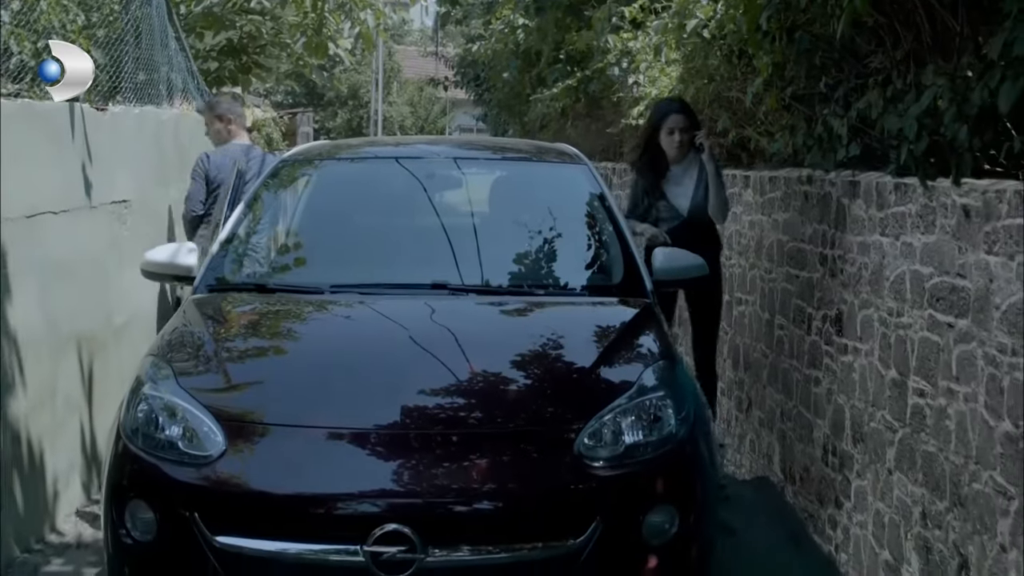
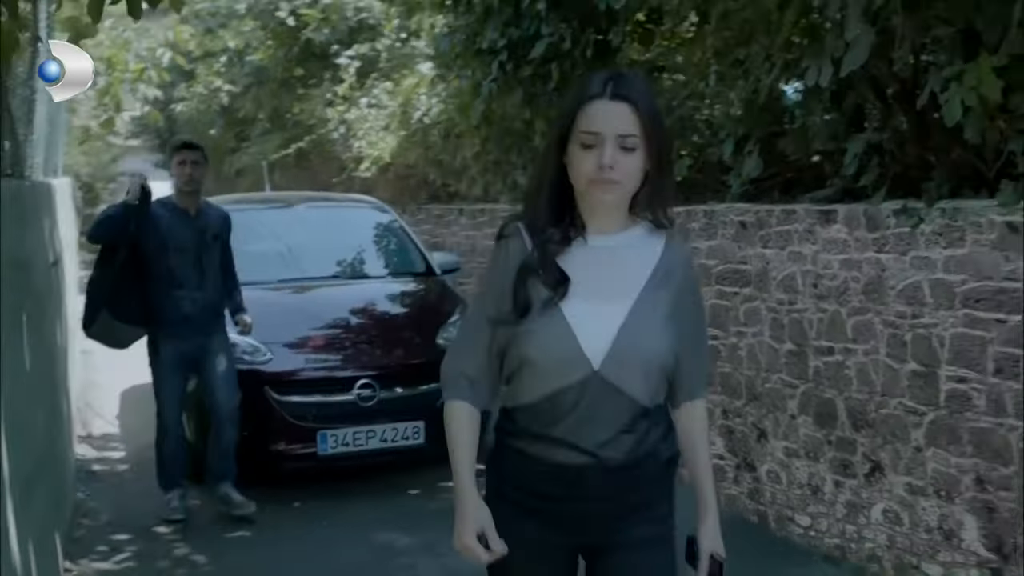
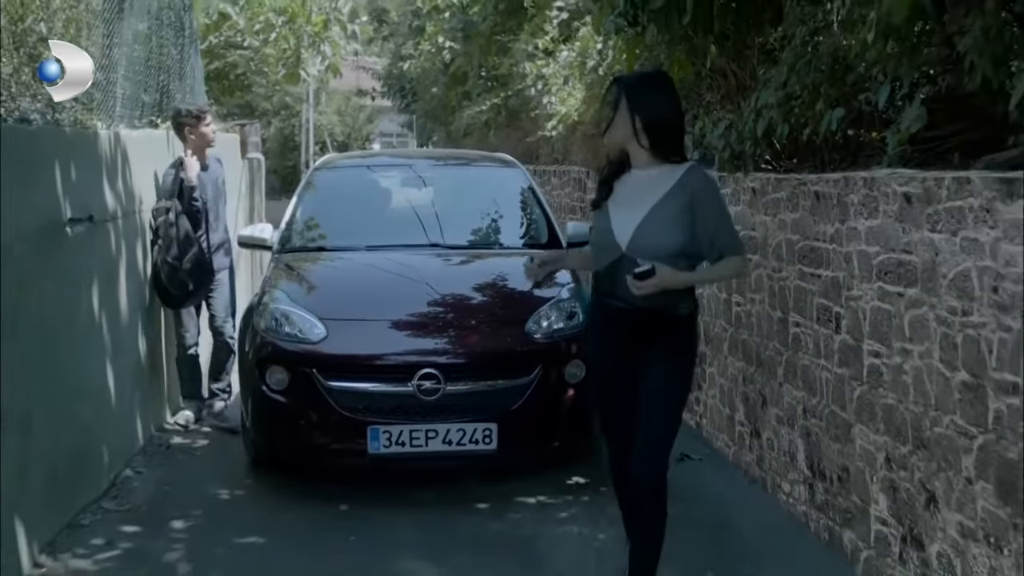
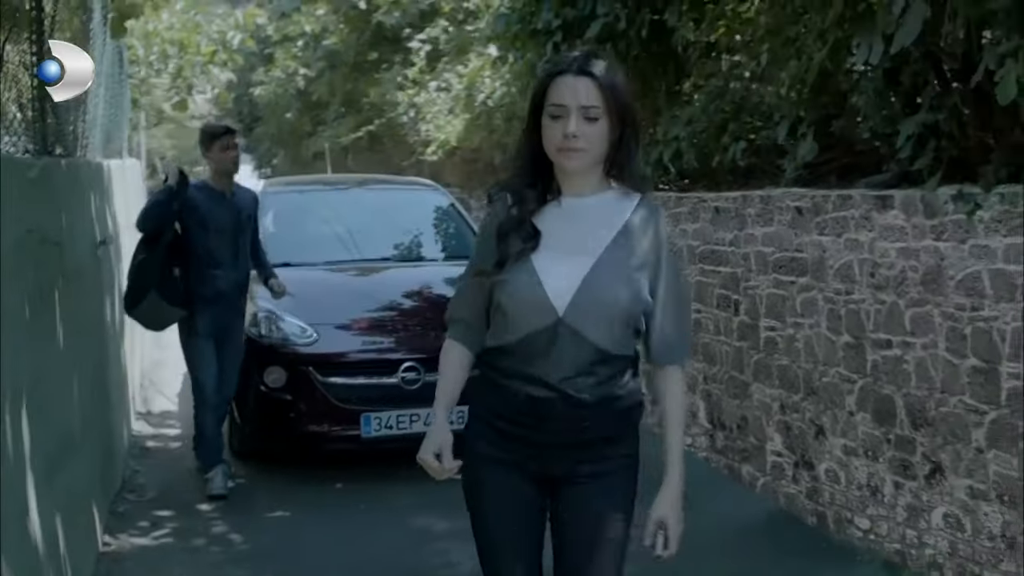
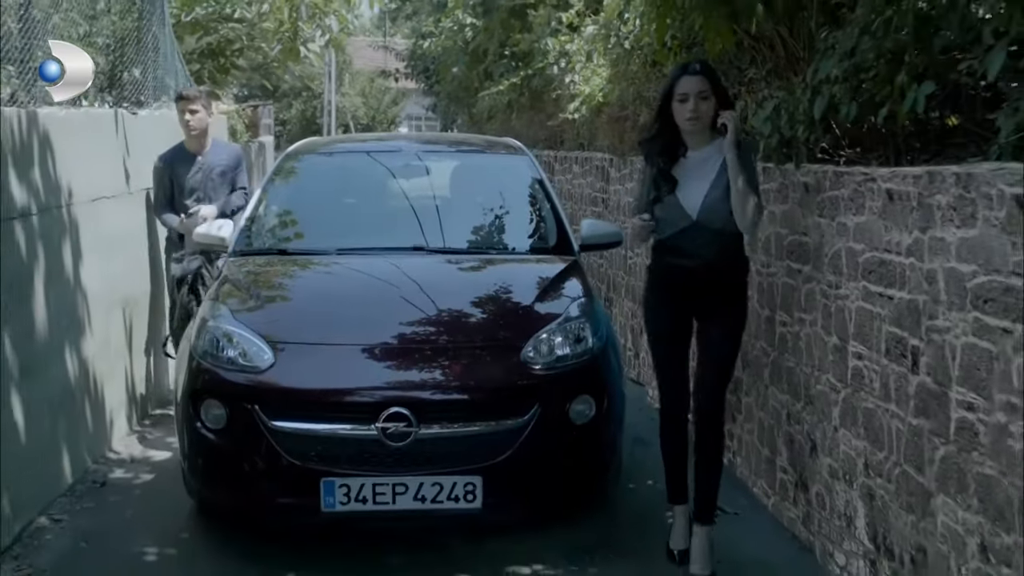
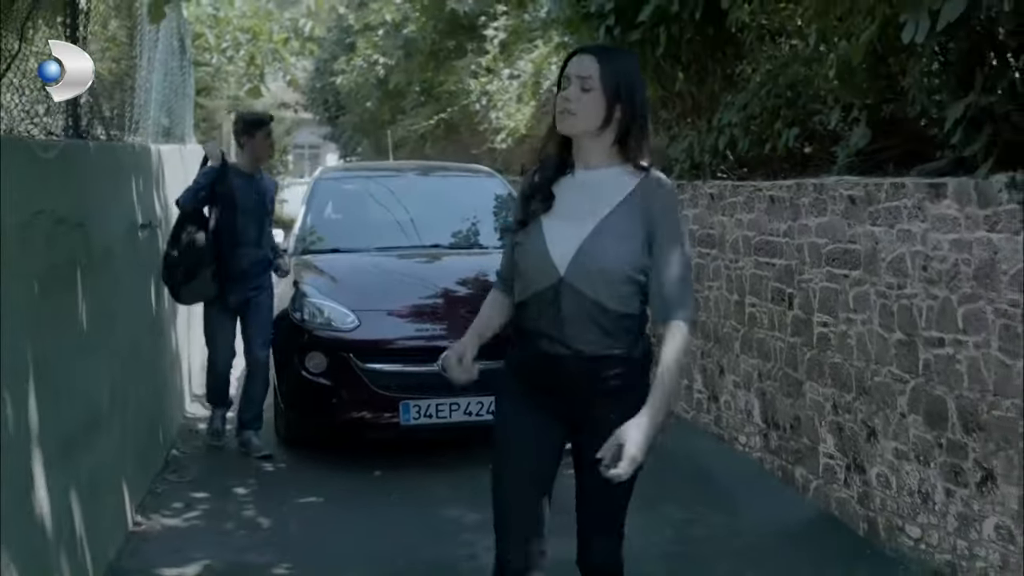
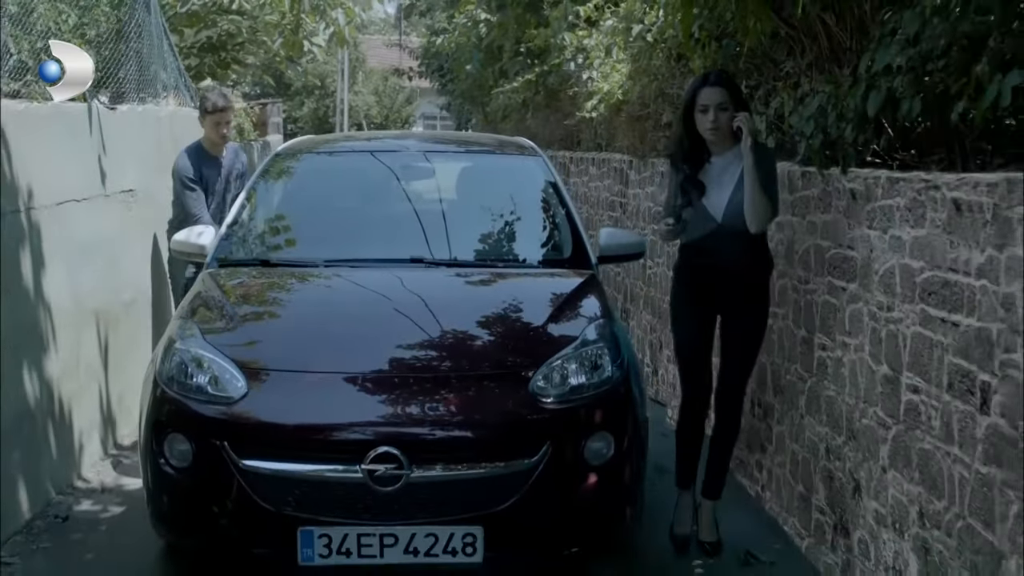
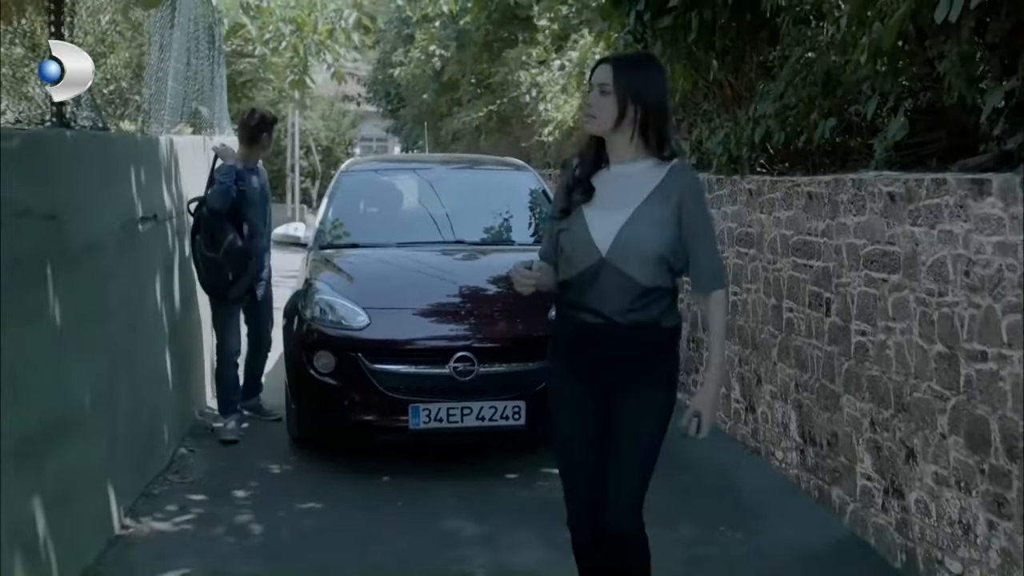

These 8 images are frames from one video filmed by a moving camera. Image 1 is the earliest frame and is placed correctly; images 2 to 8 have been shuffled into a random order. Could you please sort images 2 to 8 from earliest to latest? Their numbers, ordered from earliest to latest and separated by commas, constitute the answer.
7, 5, 3, 8, 6, 4, 2
